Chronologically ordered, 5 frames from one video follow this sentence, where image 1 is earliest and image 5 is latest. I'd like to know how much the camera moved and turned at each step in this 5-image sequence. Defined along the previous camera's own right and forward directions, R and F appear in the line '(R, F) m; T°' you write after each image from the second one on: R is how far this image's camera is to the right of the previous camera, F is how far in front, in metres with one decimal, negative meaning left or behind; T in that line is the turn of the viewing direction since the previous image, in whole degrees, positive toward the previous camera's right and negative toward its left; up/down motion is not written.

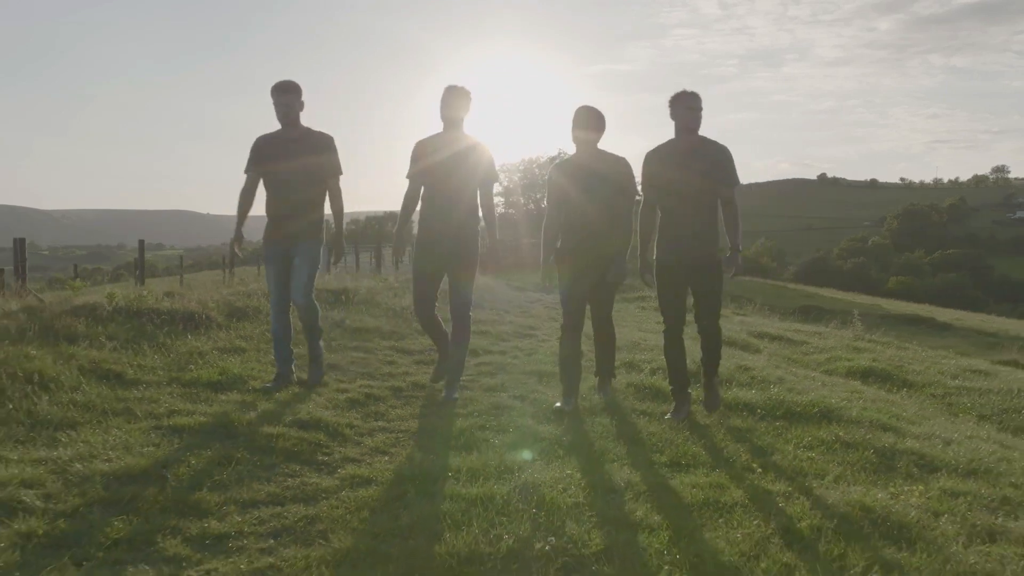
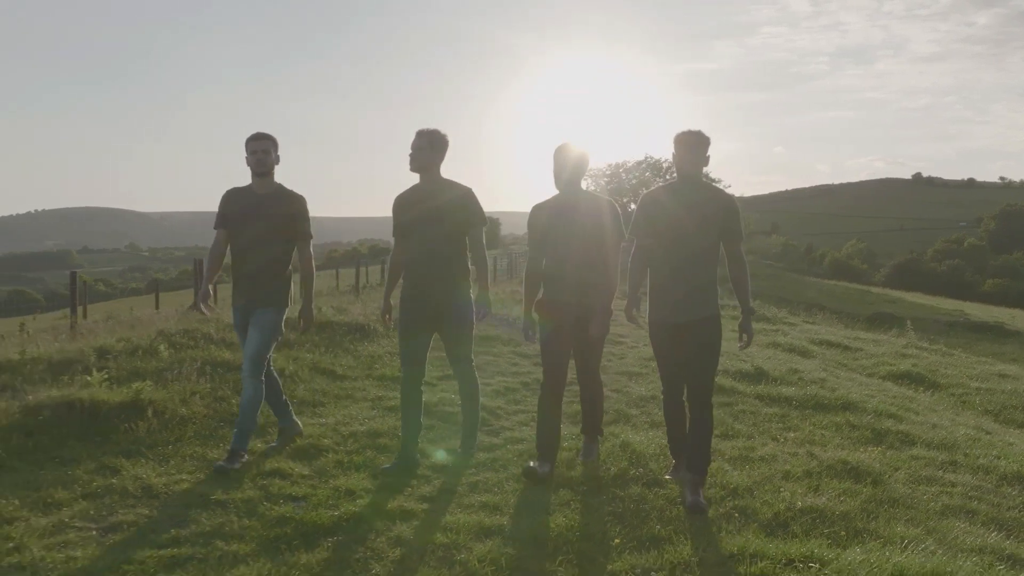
(-0.1, -2.2) m; -5°
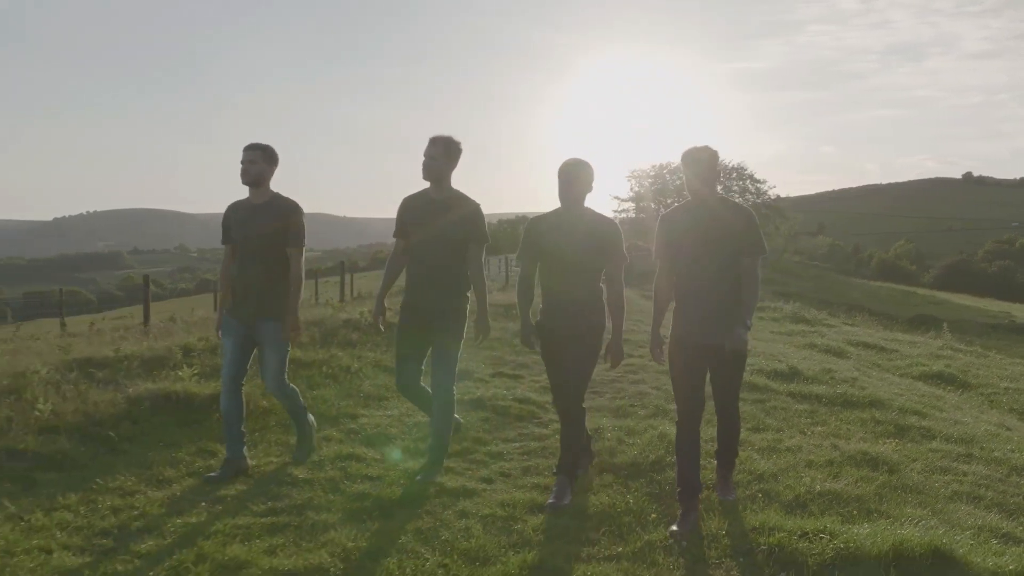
(0.0, -0.6) m; -2°
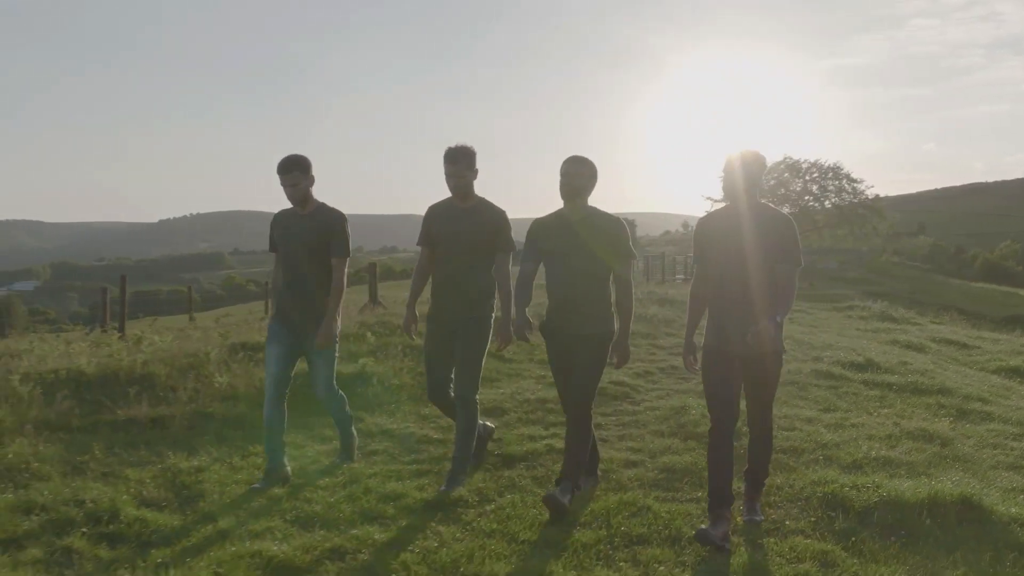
(0.0, -1.0) m; -5°
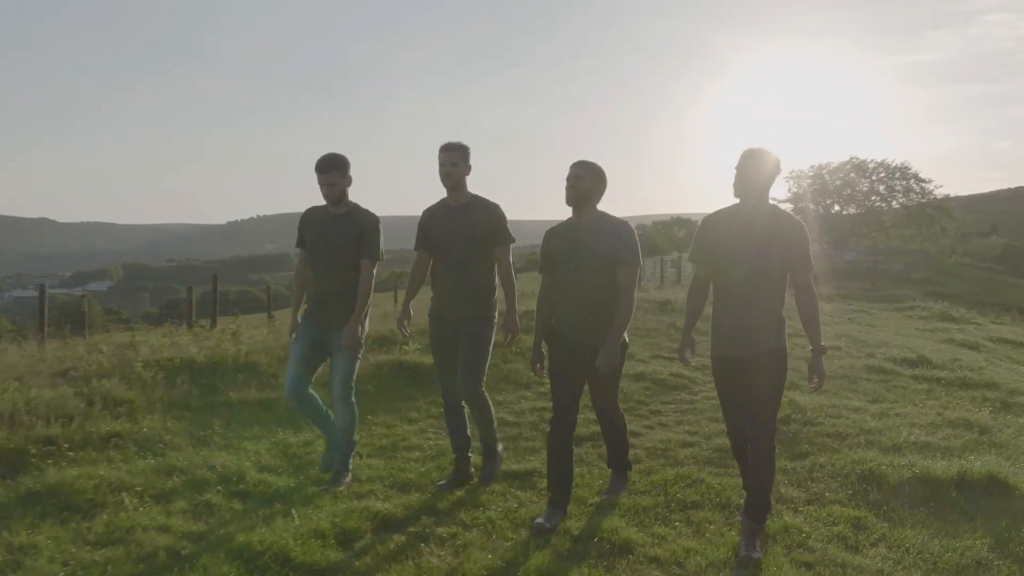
(0.0, -0.7) m; -3°
